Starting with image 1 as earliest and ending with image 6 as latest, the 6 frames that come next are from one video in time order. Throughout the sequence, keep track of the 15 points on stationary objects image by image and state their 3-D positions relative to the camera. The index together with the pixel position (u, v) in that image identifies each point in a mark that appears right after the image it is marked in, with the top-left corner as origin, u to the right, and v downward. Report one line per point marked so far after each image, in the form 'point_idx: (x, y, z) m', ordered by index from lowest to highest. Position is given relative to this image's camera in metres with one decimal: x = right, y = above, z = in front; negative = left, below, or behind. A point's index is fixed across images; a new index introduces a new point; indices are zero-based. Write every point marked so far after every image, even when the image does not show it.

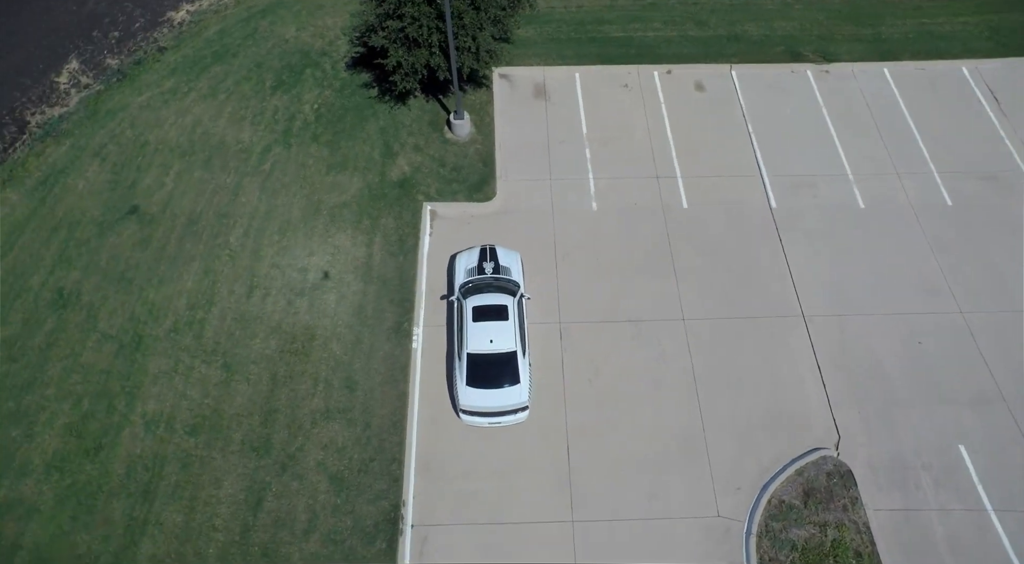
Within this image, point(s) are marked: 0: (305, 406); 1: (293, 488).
0: (-4.2, -2.5, +15.2) m
1: (-4.1, -3.9, +14.2) m
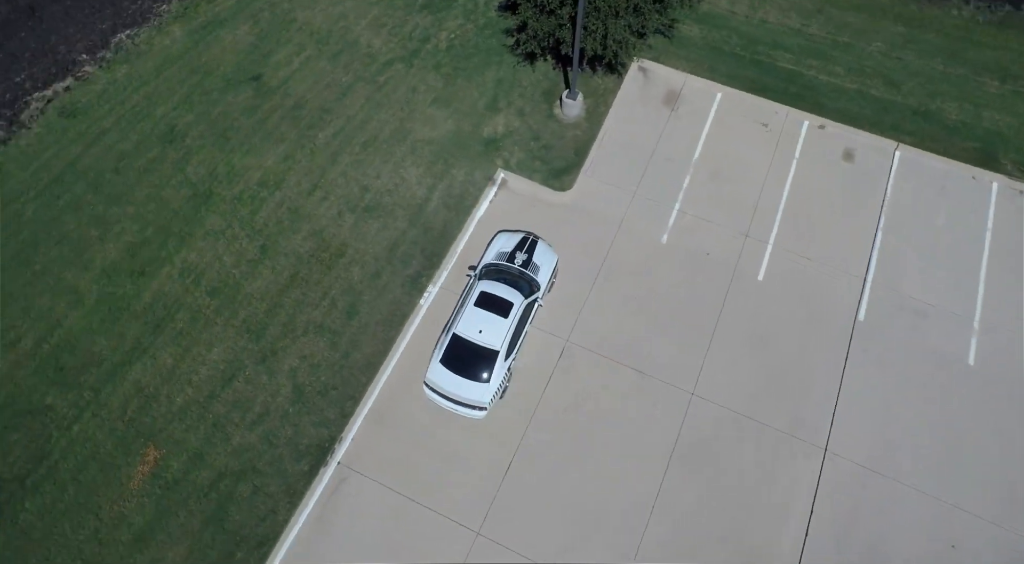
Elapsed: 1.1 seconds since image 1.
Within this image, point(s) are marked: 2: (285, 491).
0: (-4.5, -0.6, +16.3) m
1: (-5.2, -2.1, +15.5) m
2: (-4.4, -4.1, +14.5) m
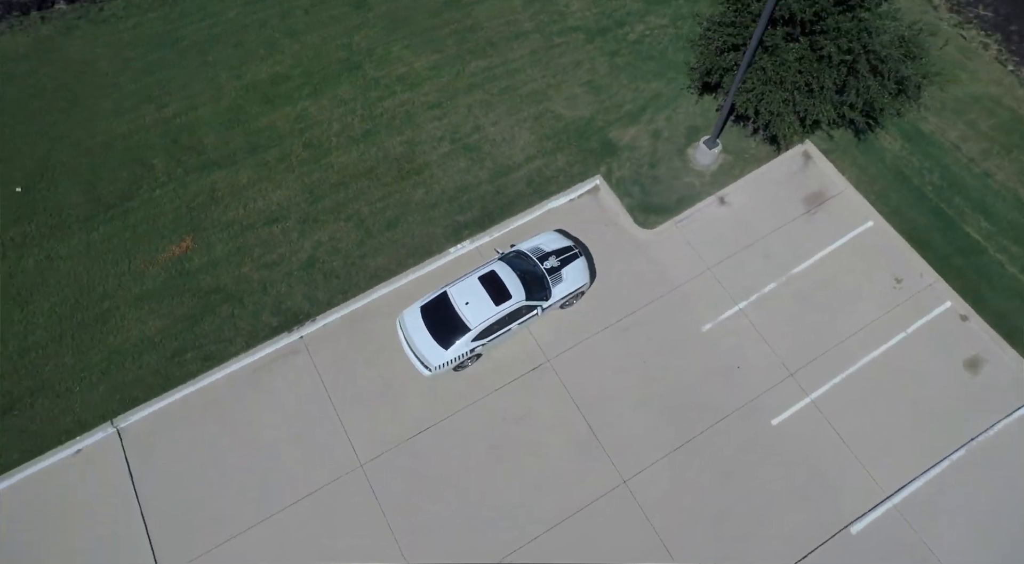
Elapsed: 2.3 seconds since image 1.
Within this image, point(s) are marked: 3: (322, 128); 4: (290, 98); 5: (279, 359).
0: (-3.6, +1.8, +17.5) m
1: (-5.1, +1.1, +17.2) m
2: (-5.8, -1.1, +16.2) m
3: (-4.7, +3.8, +18.4) m
4: (-5.6, +4.6, +18.7) m
5: (-5.0, -1.7, +16.2) m
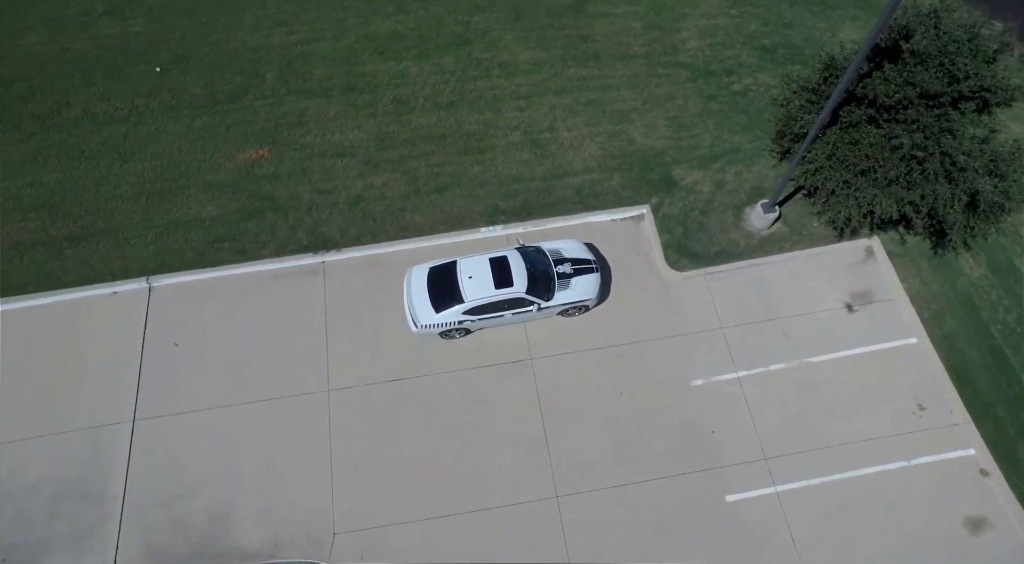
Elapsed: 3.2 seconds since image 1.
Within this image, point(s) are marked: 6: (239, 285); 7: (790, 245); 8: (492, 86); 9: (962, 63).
0: (-2.3, +3.0, +18.6) m
1: (-4.1, +2.7, +18.5) m
2: (-5.5, +0.9, +17.7) m
3: (-2.6, +5.1, +19.7) m
4: (-3.1, +6.2, +20.2) m
5: (-5.0, +0.2, +17.6) m
6: (-6.2, -0.1, +17.0) m
7: (+6.7, +0.9, +17.8) m
8: (-0.6, +5.2, +19.7) m
9: (+8.7, +4.4, +14.7) m
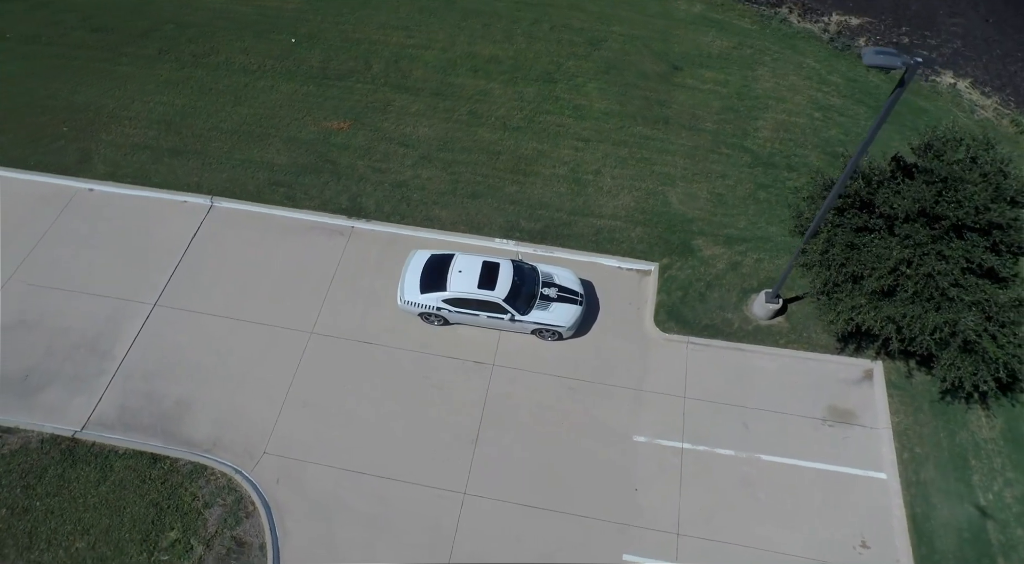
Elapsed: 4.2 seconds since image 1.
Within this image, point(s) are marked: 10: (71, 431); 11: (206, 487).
0: (-1.2, +3.1, +20.2) m
1: (-3.0, +3.4, +20.5) m
2: (-5.0, +2.2, +19.9) m
3: (-0.6, +5.1, +21.5) m
4: (-0.7, +6.1, +22.1) m
5: (-4.8, +1.4, +19.6) m
6: (-6.1, +1.5, +19.3) m
7: (+6.4, -1.4, +17.5) m
8: (+1.3, +4.5, +21.1) m
9: (+8.8, +1.7, +14.2) m
10: (-9.2, -3.1, +15.7) m
11: (-6.3, -4.3, +15.4) m
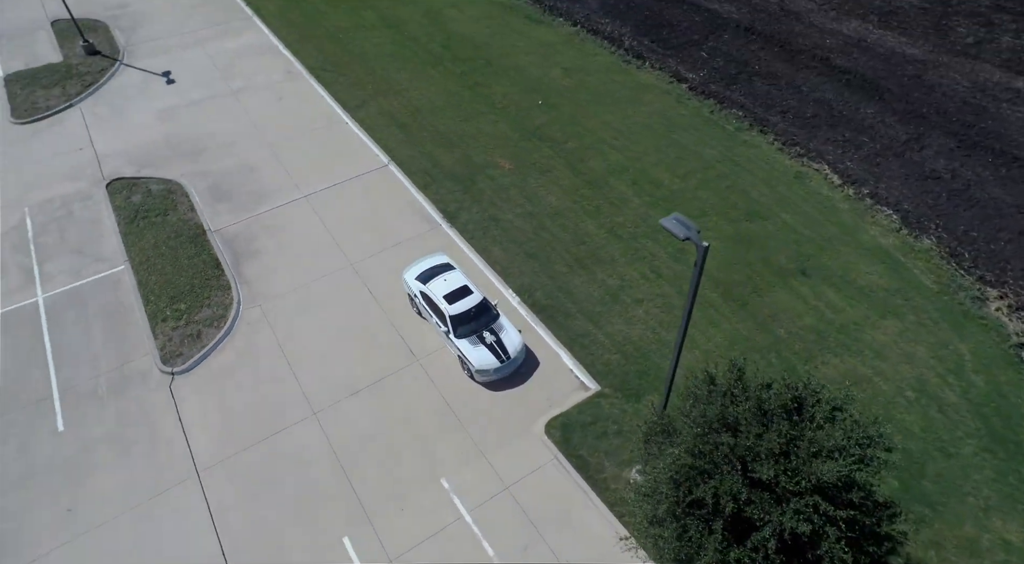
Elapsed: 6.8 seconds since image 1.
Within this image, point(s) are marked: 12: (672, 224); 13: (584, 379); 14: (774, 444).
0: (+1.4, +1.2, +22.7) m
1: (+0.6, +2.2, +23.9) m
2: (-1.7, +2.5, +24.7) m
3: (+3.6, +2.1, +23.3) m
4: (+4.5, +2.8, +23.9) m
5: (-2.2, +1.8, +24.3) m
6: (-3.1, +2.7, +24.8) m
7: (+2.3, -5.1, +16.0) m
8: (+4.3, +0.9, +21.9) m
9: (+4.2, -2.6, +11.9) m
10: (-9.6, +1.7, +23.8) m
11: (-8.5, -0.5, +21.8) m
12: (+2.7, +1.1, +12.0) m
13: (+1.8, -2.4, +18.8) m
14: (+4.3, -2.6, +11.8) m
